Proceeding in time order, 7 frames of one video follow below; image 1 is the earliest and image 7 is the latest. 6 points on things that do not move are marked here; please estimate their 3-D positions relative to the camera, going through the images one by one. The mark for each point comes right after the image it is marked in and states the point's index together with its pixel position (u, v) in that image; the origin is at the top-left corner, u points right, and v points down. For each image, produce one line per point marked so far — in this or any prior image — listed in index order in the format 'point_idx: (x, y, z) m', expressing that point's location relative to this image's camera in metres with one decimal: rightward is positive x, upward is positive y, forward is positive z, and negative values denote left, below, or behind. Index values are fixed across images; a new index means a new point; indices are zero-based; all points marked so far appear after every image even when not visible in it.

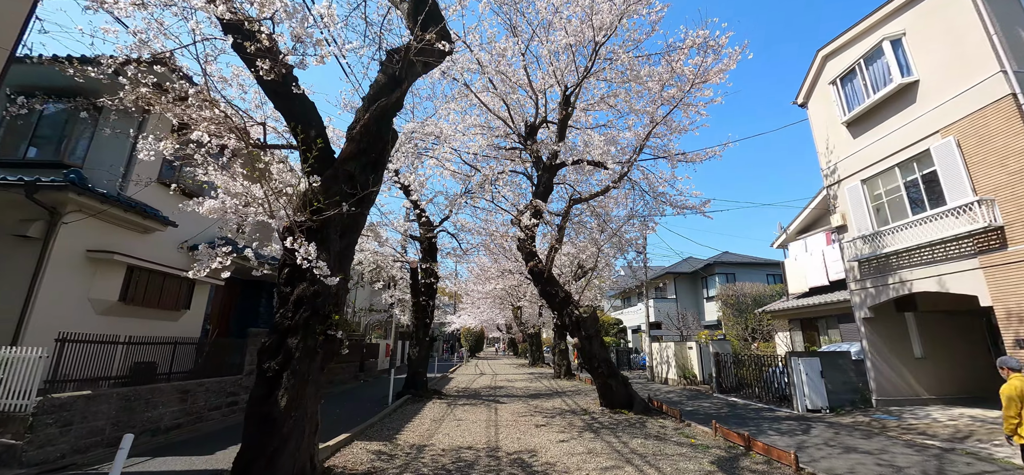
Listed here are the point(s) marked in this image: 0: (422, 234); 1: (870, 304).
0: (-2.4, +0.1, +11.8) m
1: (+7.6, -1.4, +9.2) m
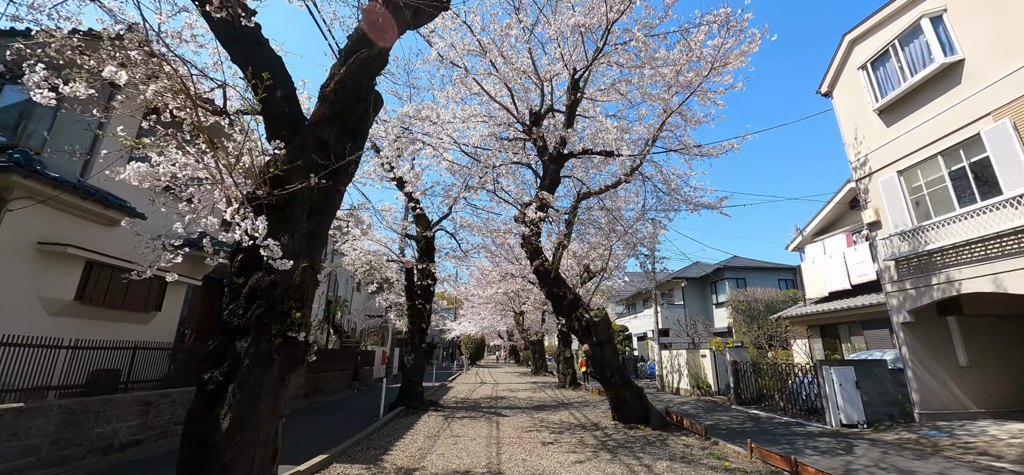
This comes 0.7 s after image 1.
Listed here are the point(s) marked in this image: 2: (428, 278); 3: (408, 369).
0: (-2.3, +0.1, +11.0) m
1: (+7.6, -1.3, +8.4) m
2: (-2.1, -1.0, +10.7) m
3: (-2.4, -3.1, +10.1) m
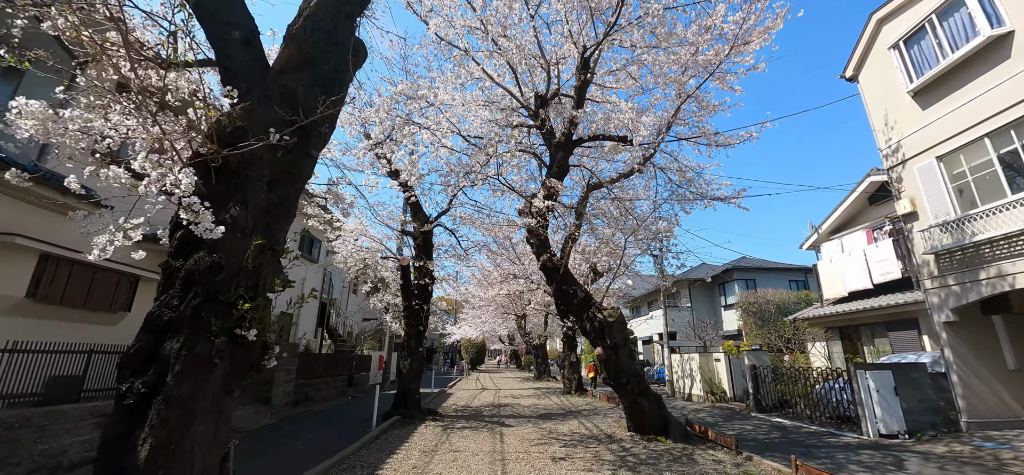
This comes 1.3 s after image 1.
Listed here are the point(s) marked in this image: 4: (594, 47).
0: (-2.3, +0.2, +10.3) m
1: (+7.7, -1.2, +7.6) m
2: (-2.0, -0.9, +10.0) m
3: (-2.3, -3.0, +9.3) m
4: (+1.5, +3.5, +8.1) m
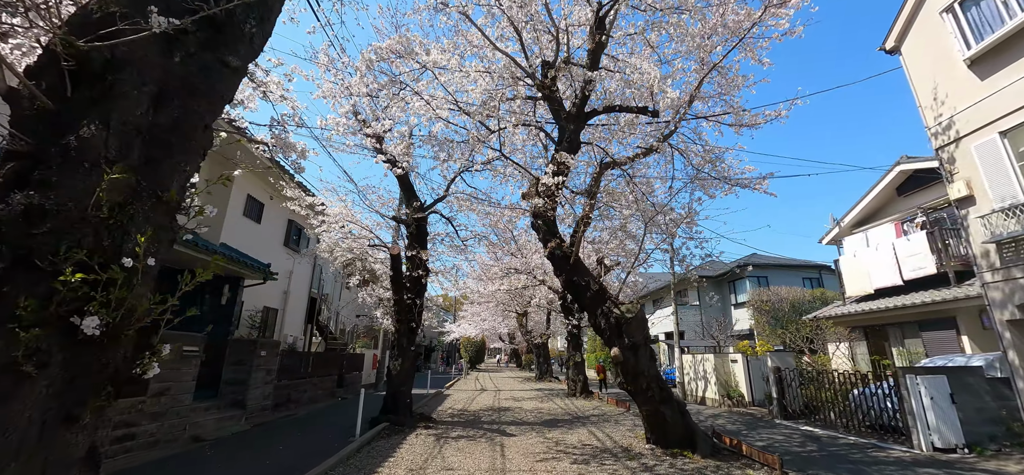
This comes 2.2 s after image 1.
0: (-2.2, +0.5, +9.3) m
1: (+7.8, -1.0, +6.7) m
2: (-2.0, -0.7, +9.0) m
3: (-2.3, -2.7, +8.4) m
4: (+1.6, +3.8, +7.1) m
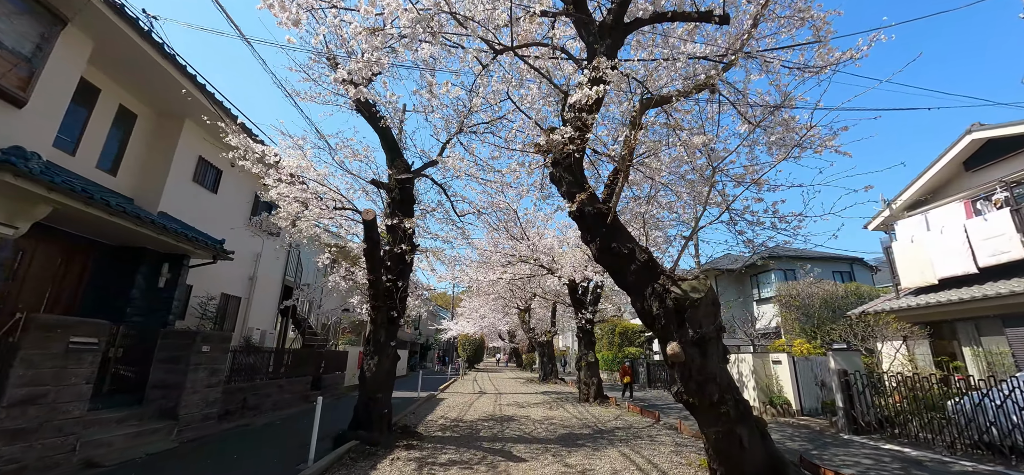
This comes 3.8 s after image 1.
0: (-2.1, +1.0, +7.4) m
1: (+7.9, -0.5, +4.8) m
2: (-1.8, -0.1, +7.1) m
3: (-2.2, -2.1, +6.5) m
4: (+1.8, +4.3, +5.2) m
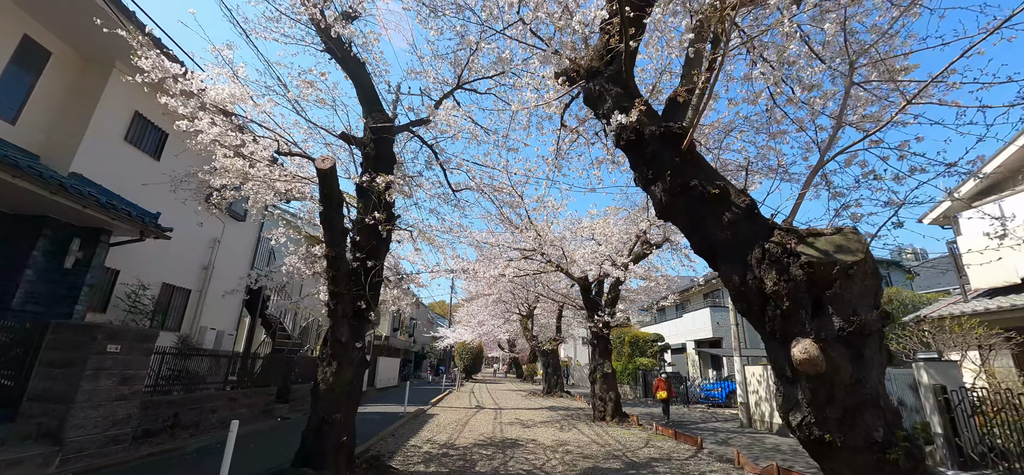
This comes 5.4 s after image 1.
0: (-1.9, +1.5, +5.7) m
1: (+8.0, -0.1, +3.1) m
2: (-1.7, +0.3, +5.4) m
3: (-2.1, -1.7, +4.7) m
4: (+1.9, +4.7, +3.6) m
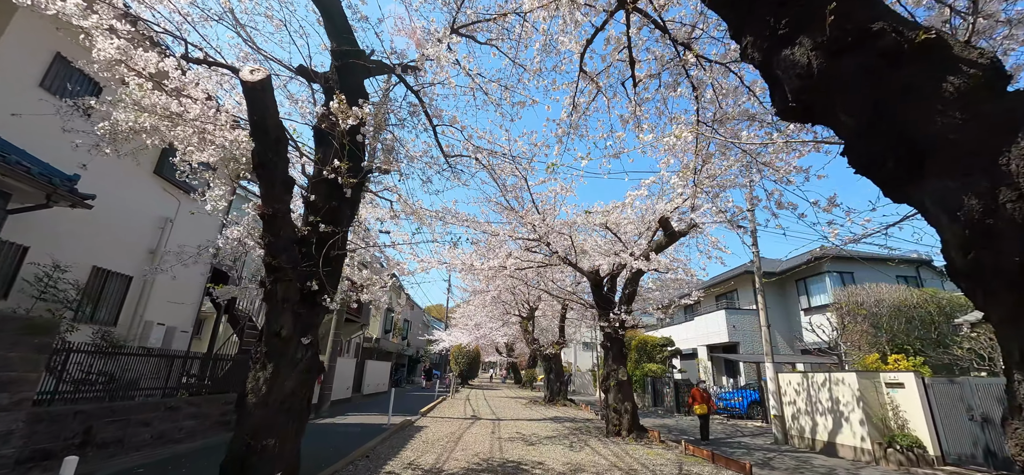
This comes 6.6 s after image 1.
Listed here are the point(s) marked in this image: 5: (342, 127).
0: (-1.8, +1.8, +4.3) m
1: (+8.1, +0.2, +1.7) m
2: (-1.6, +0.7, +4.0) m
3: (-2.0, -1.3, +3.3) m
4: (+2.1, +5.1, +2.3) m
5: (-1.5, +1.0, +4.0) m
